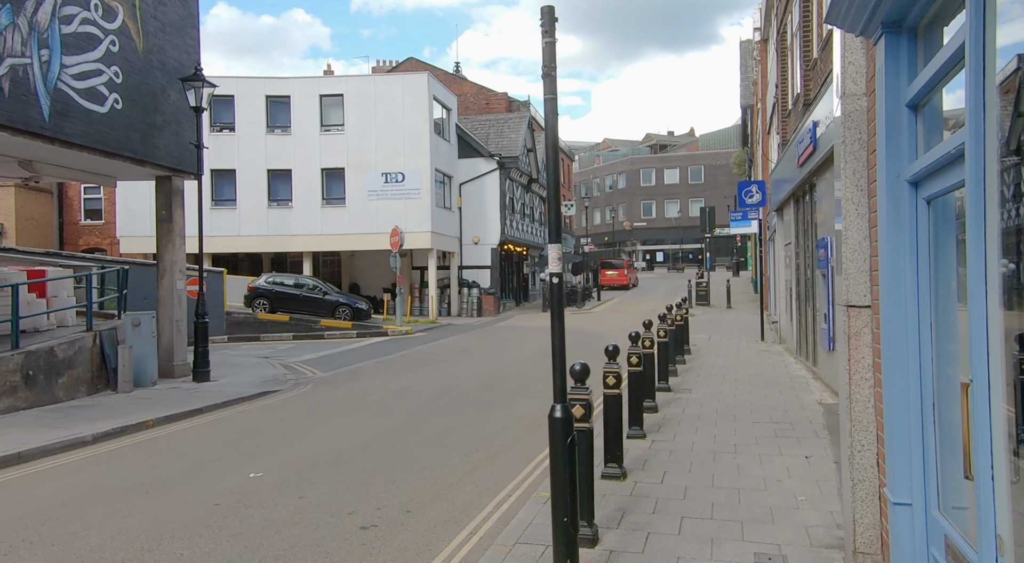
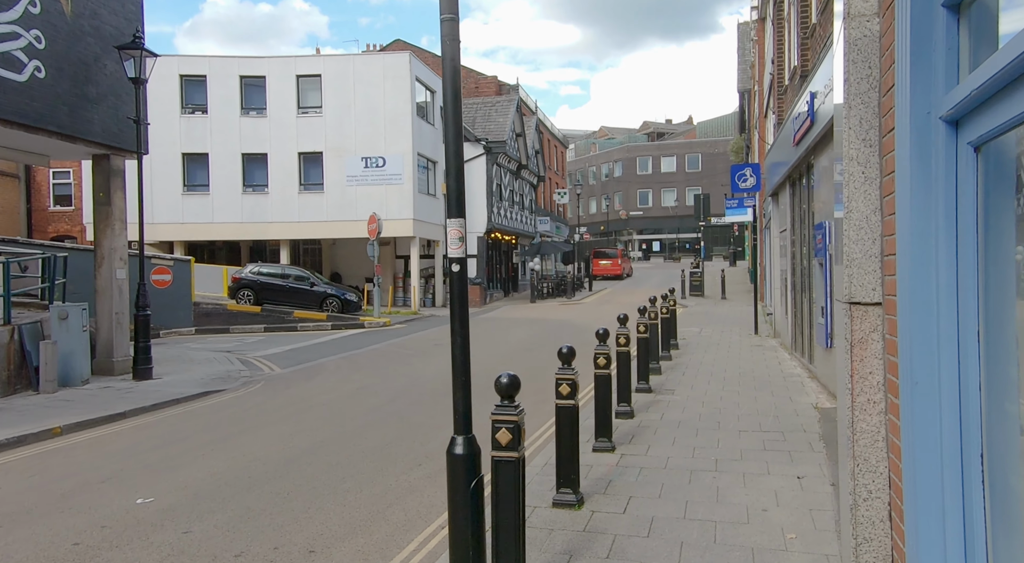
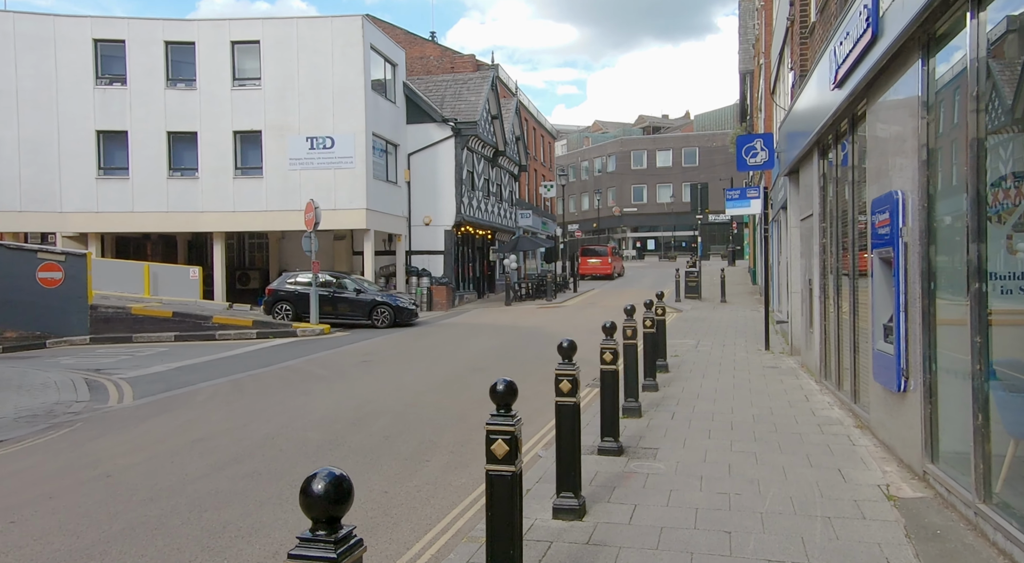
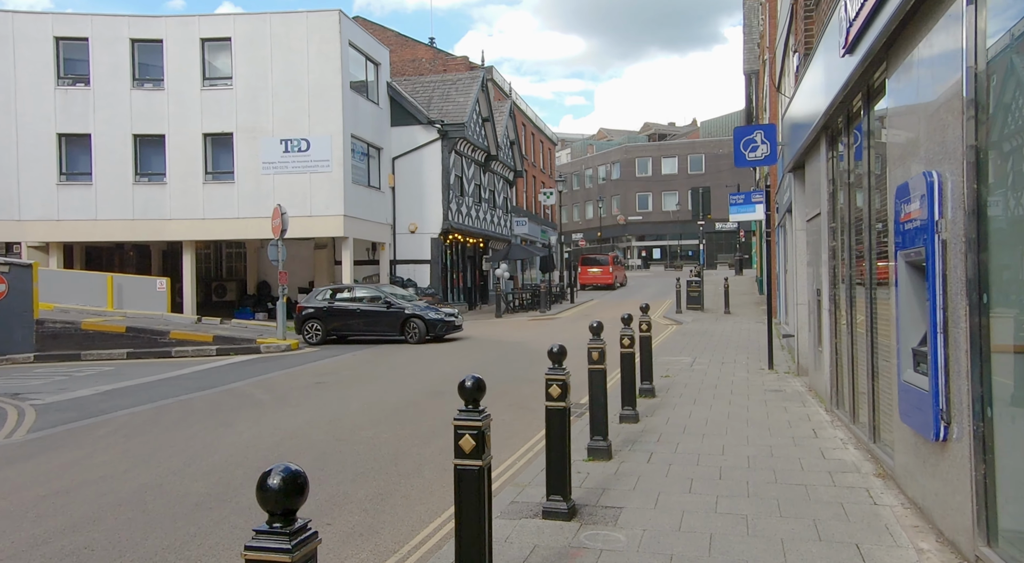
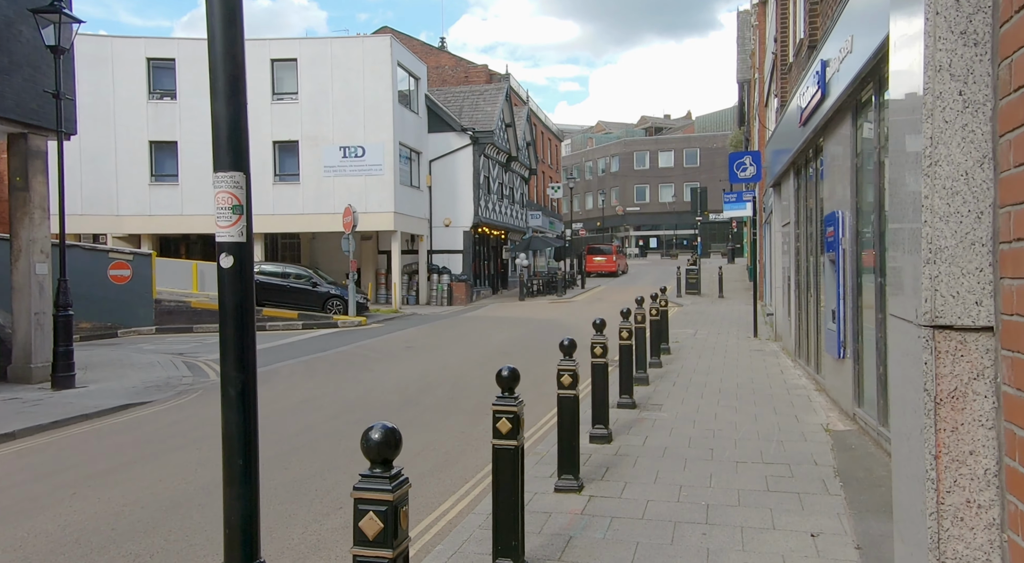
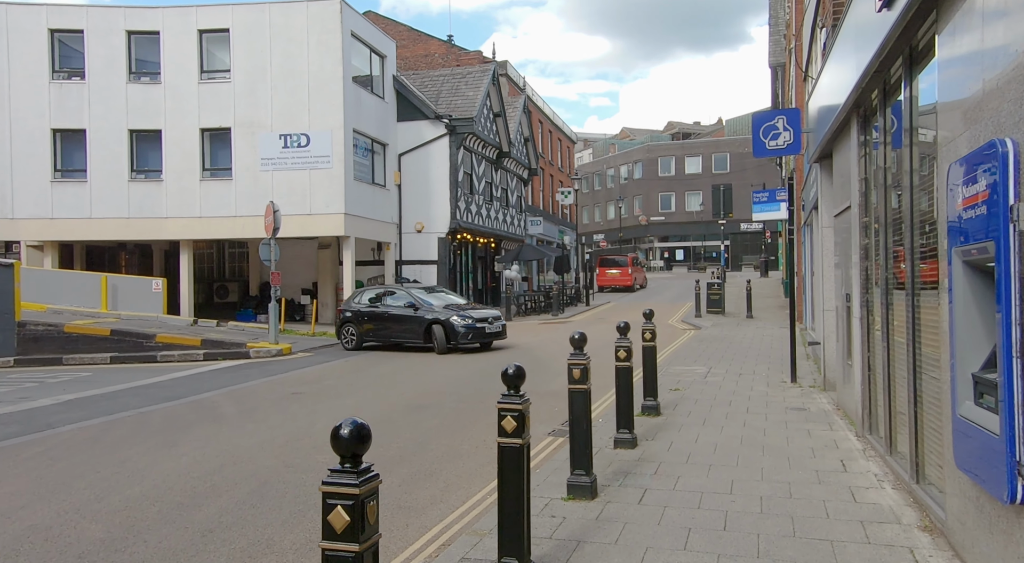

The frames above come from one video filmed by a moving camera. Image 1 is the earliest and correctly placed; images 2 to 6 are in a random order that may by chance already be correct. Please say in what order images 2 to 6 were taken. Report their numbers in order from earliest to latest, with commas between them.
2, 5, 3, 4, 6
